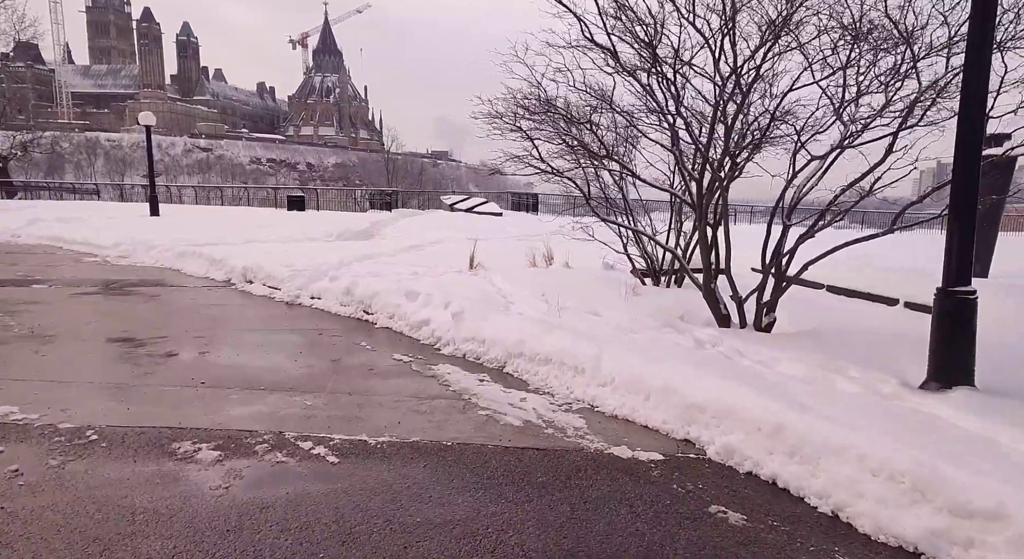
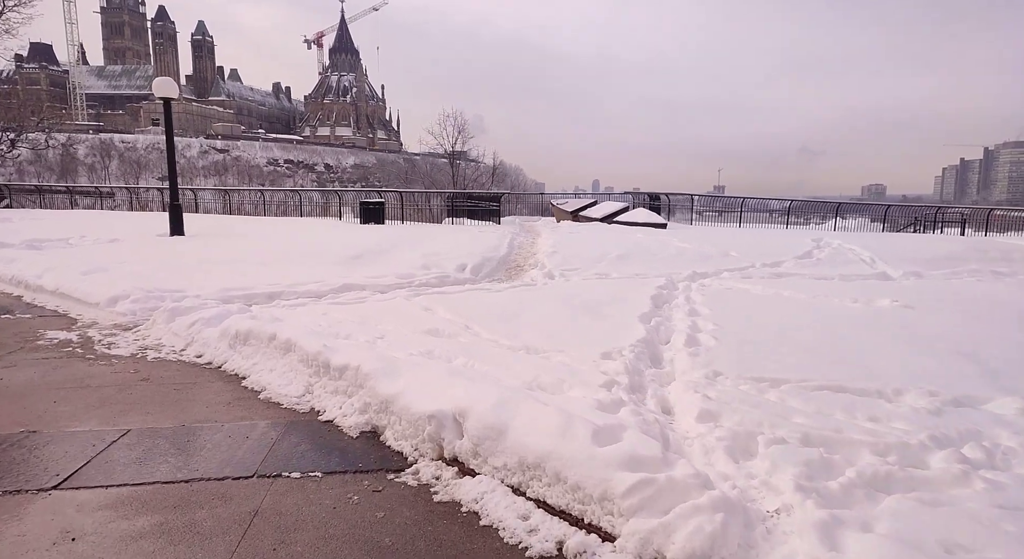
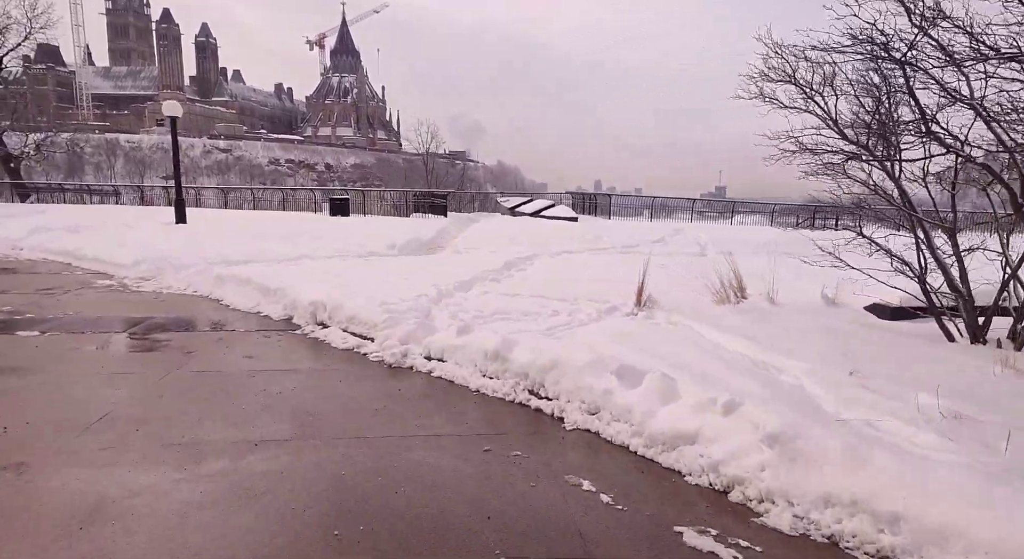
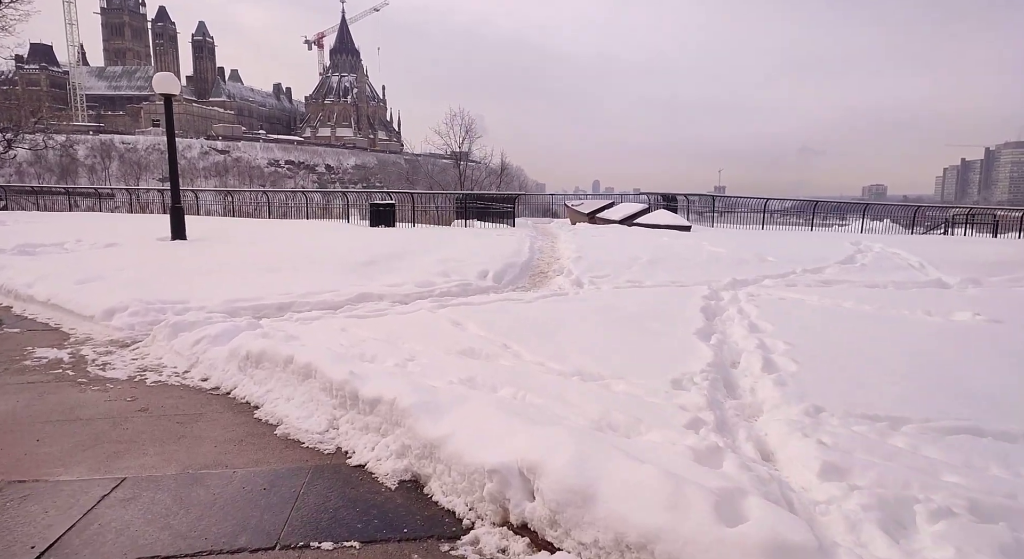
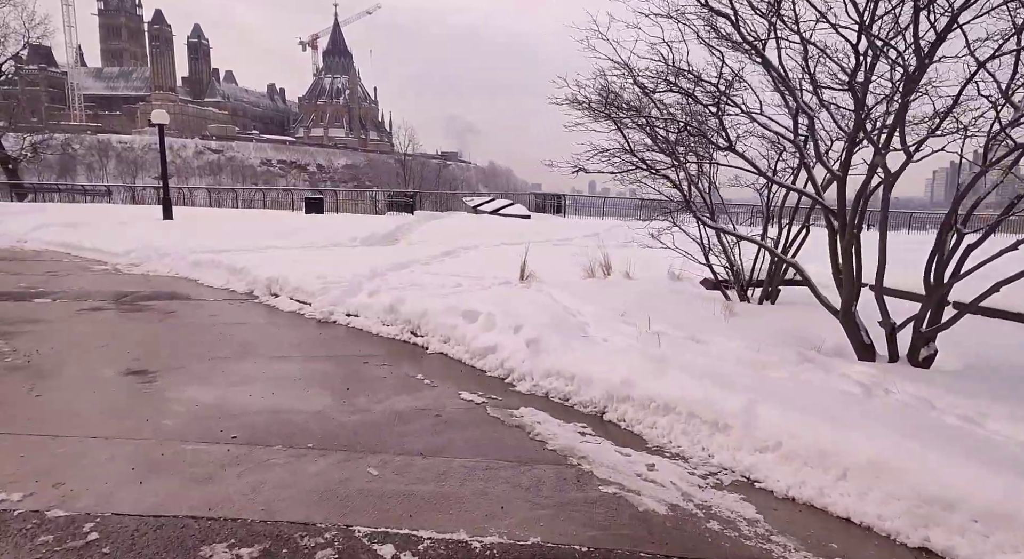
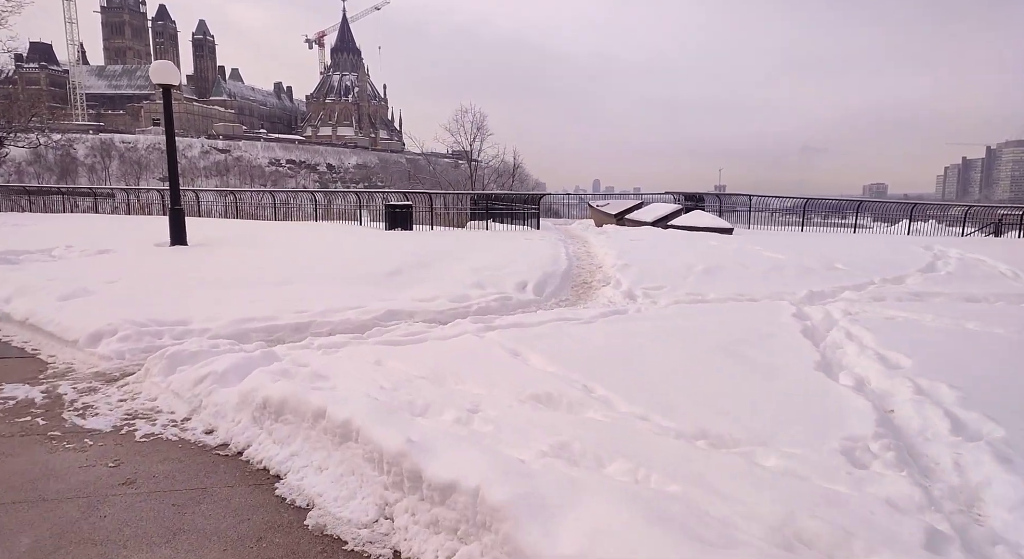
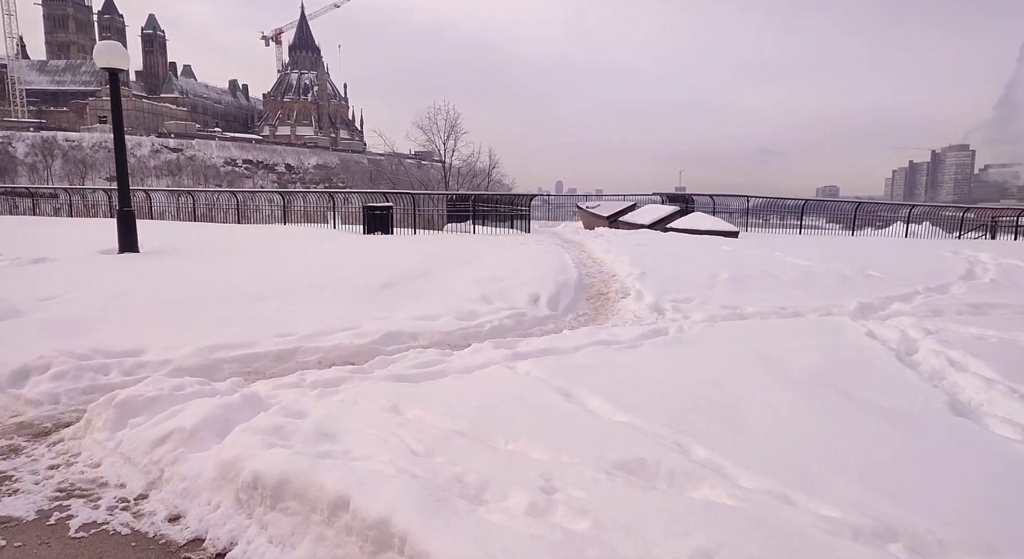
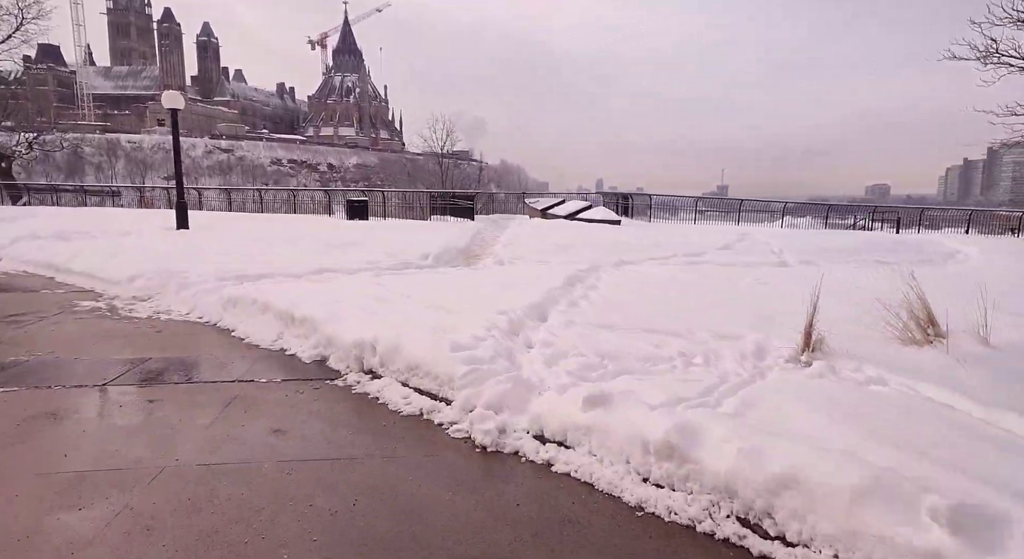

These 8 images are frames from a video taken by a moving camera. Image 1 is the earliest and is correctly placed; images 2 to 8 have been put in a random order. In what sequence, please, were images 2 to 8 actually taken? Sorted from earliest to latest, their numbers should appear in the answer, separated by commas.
5, 3, 8, 2, 4, 6, 7
